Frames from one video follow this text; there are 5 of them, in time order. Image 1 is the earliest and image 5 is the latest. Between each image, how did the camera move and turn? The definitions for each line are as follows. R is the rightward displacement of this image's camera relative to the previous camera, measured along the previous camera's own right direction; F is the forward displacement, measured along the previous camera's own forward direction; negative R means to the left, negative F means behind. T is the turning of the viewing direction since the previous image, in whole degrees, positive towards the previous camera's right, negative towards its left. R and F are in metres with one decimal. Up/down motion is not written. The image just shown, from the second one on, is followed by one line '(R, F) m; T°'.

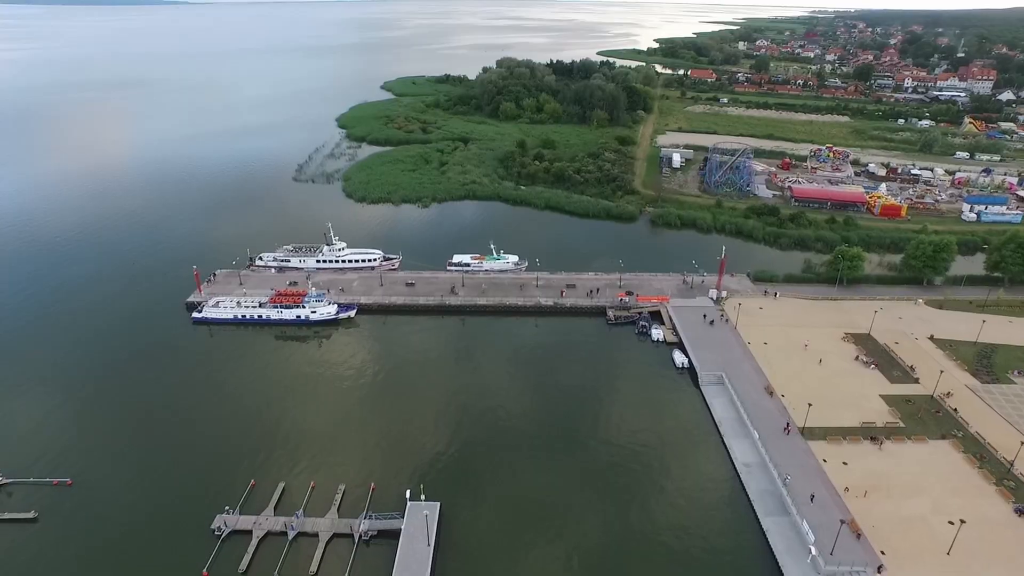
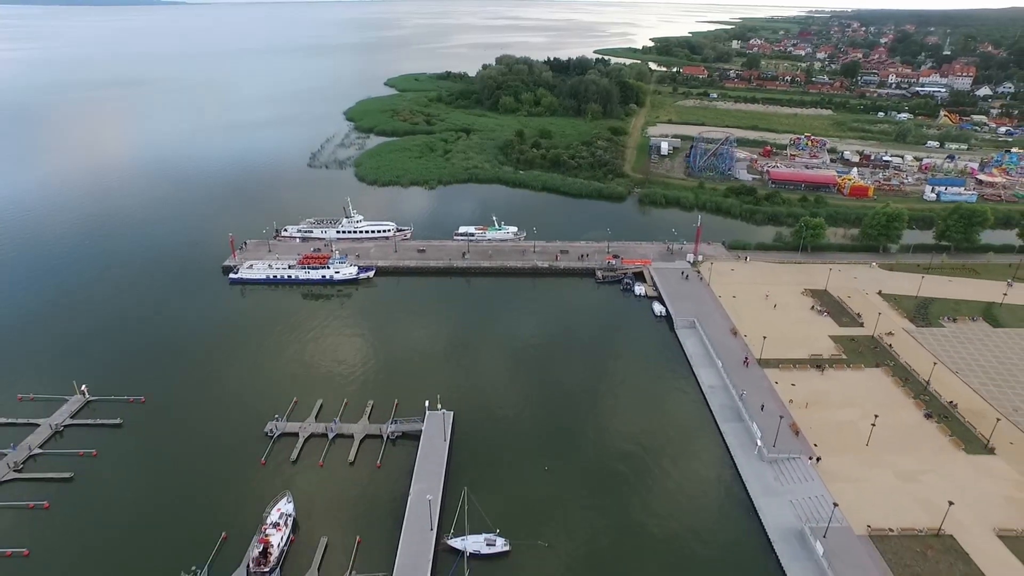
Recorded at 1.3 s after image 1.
(-0.1, -6.3) m; 0°
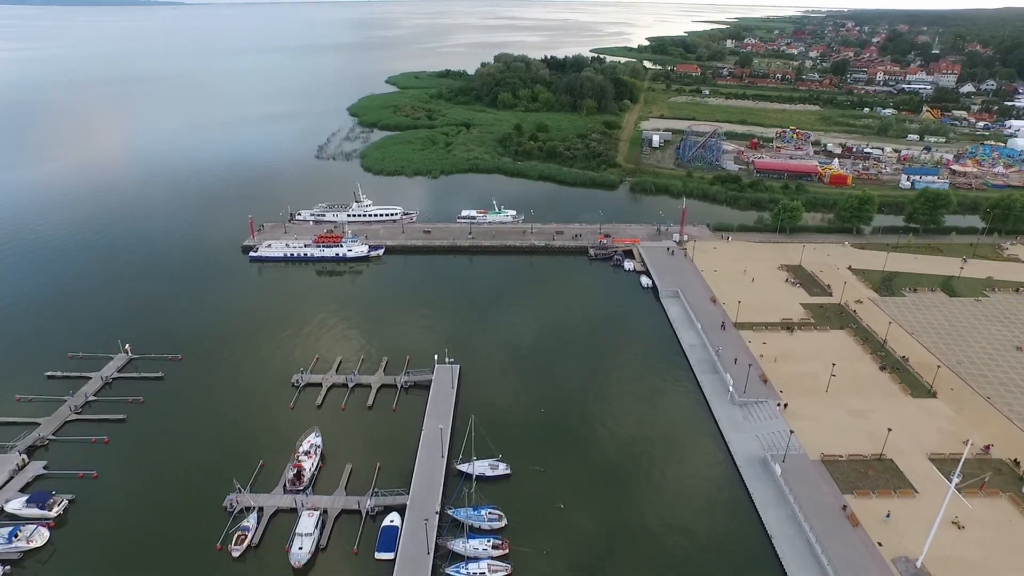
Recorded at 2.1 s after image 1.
(-0.1, -4.3) m; 0°
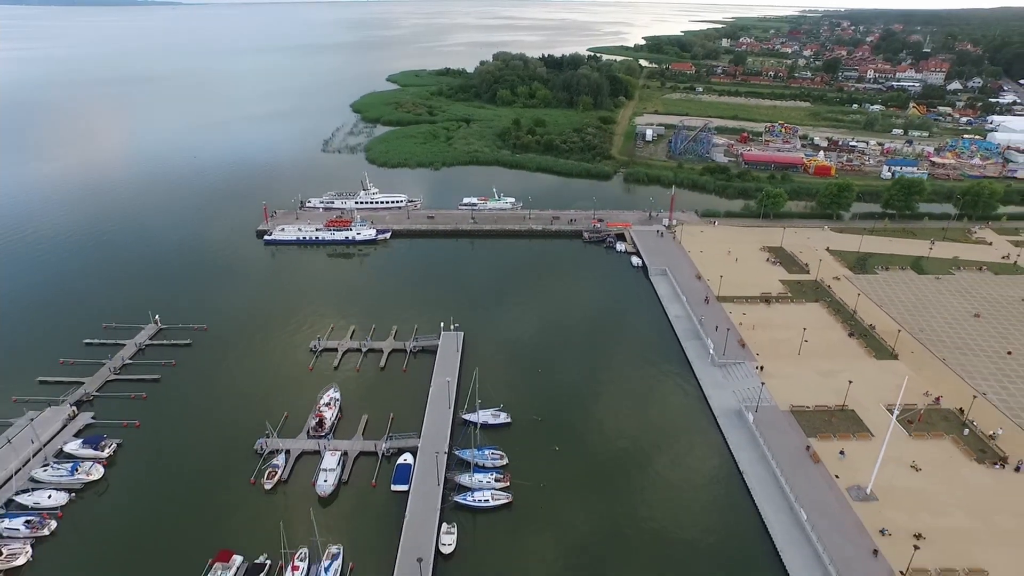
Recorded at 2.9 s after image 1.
(-0.1, -3.7) m; 0°
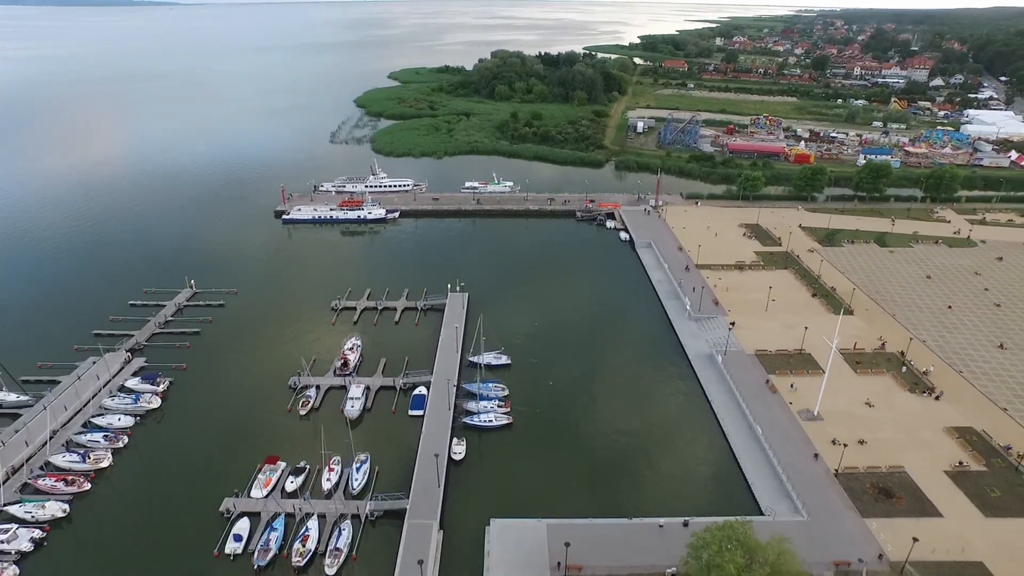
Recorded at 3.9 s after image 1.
(-0.1, -5.3) m; 0°
